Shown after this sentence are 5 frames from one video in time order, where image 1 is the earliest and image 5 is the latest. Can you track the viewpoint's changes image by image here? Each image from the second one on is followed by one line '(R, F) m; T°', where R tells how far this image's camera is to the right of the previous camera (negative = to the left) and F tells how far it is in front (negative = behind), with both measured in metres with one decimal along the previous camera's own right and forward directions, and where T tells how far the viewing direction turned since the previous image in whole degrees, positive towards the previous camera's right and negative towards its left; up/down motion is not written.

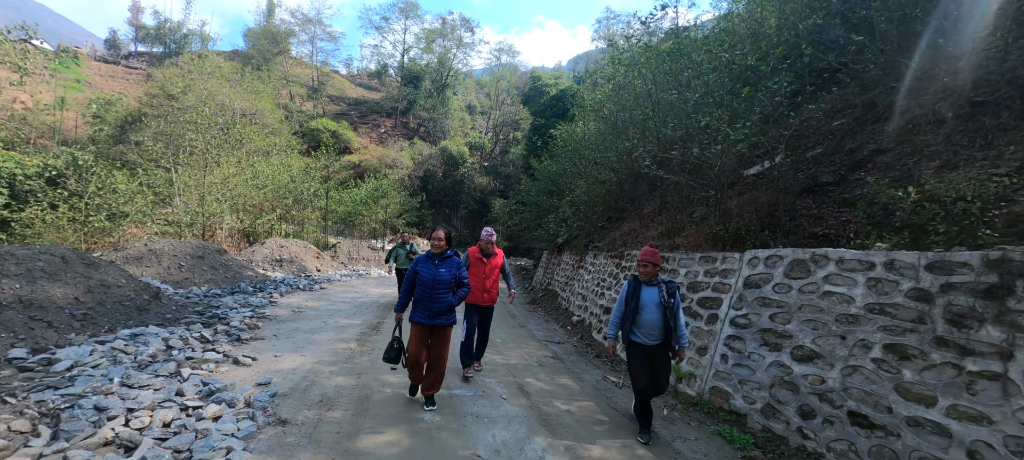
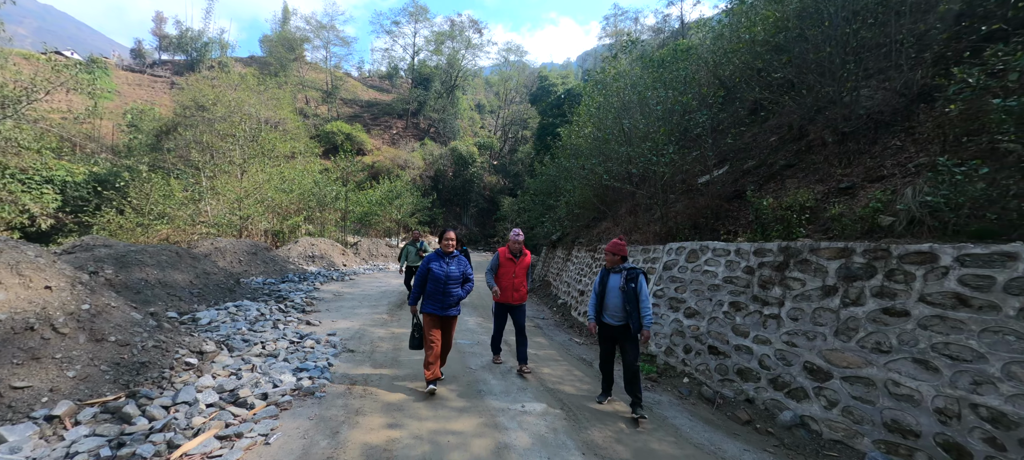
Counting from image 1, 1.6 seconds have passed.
(+0.3, -1.7) m; -2°
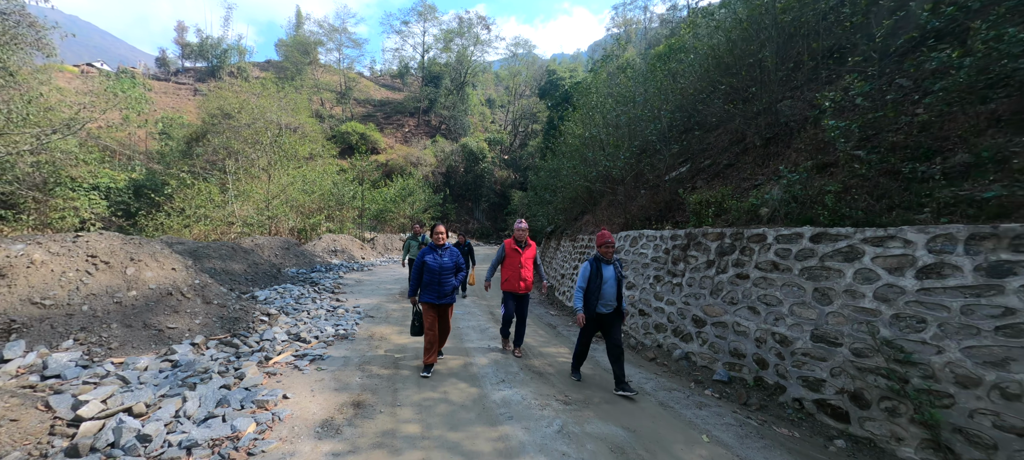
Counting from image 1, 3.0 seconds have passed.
(+0.6, -1.5) m; -2°
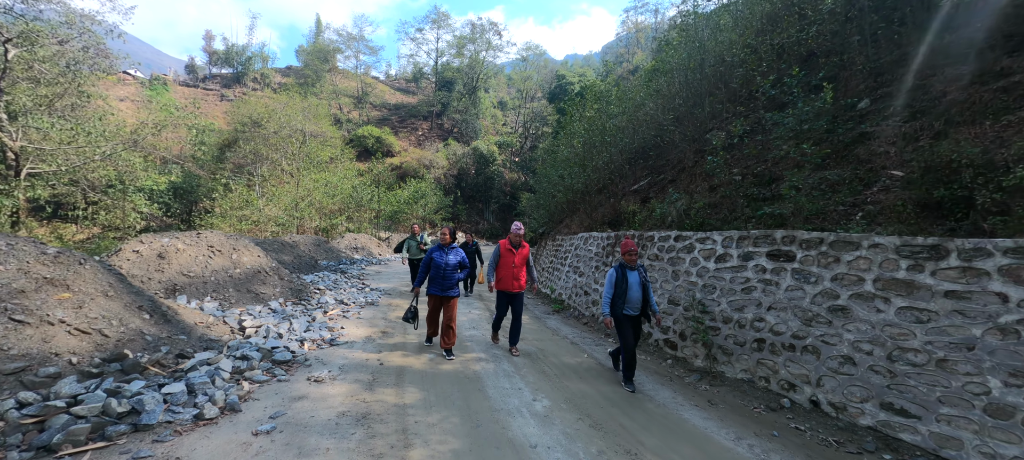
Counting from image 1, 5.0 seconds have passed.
(+0.7, -2.3) m; -2°
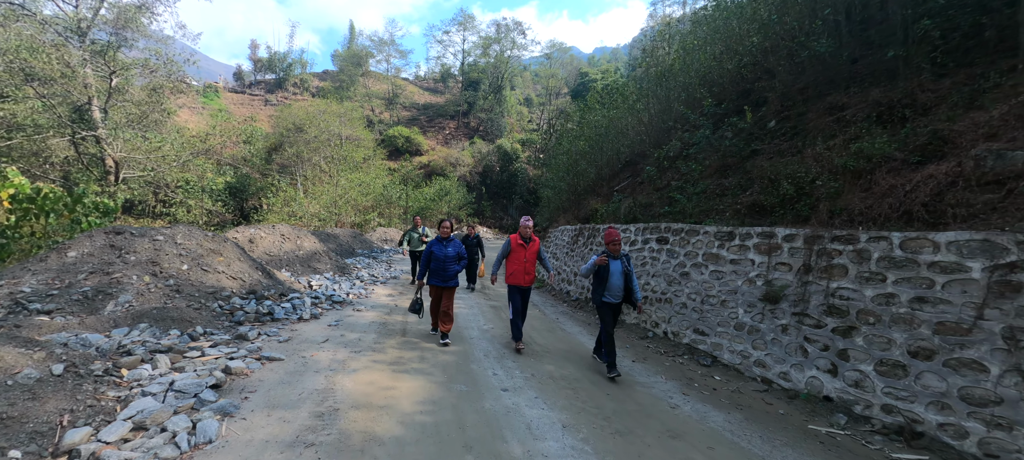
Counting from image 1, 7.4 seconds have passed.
(+1.0, -2.4) m; -4°
